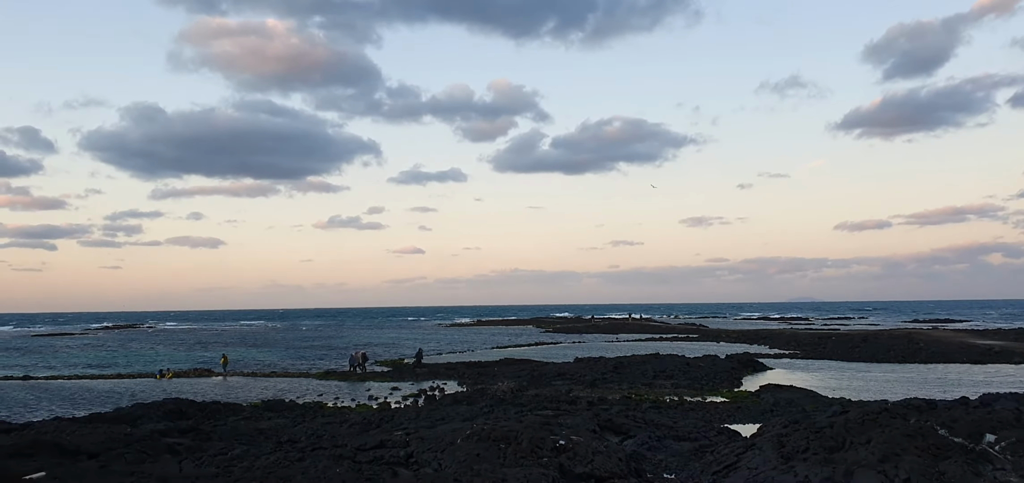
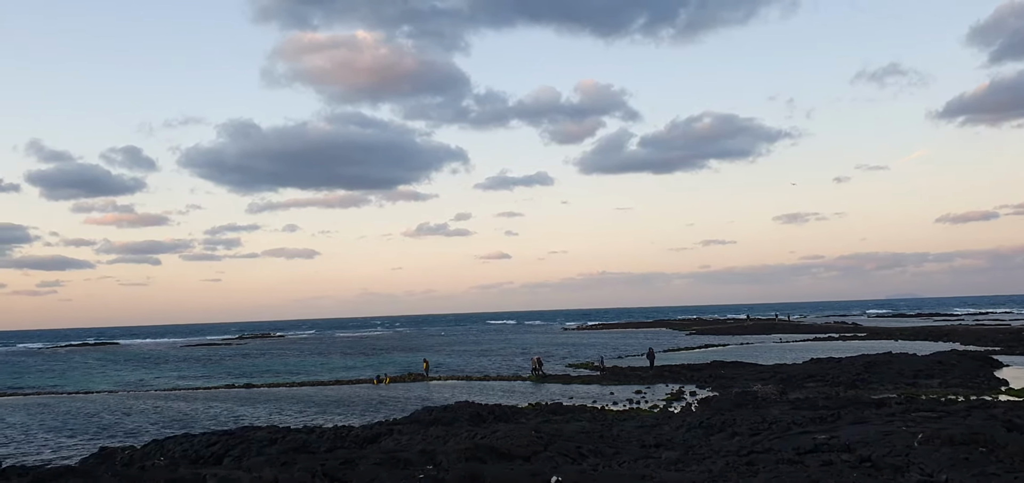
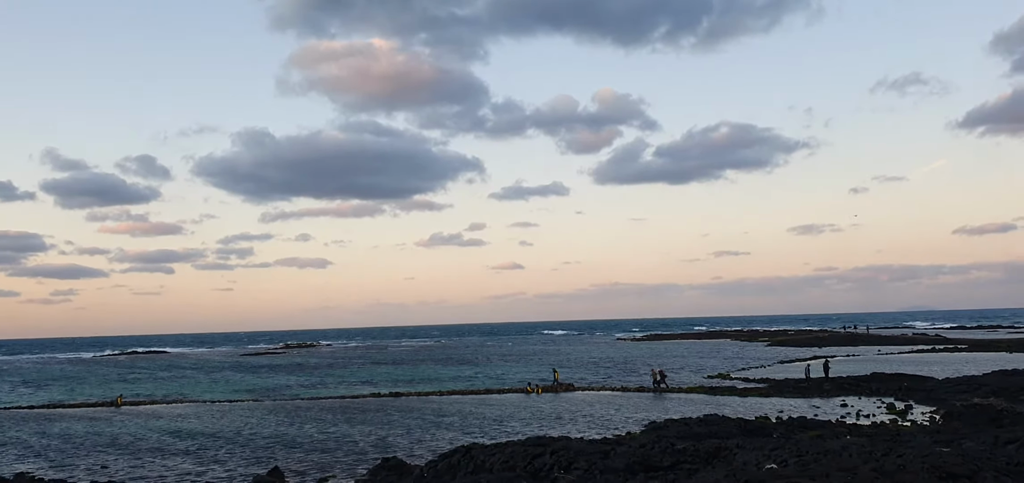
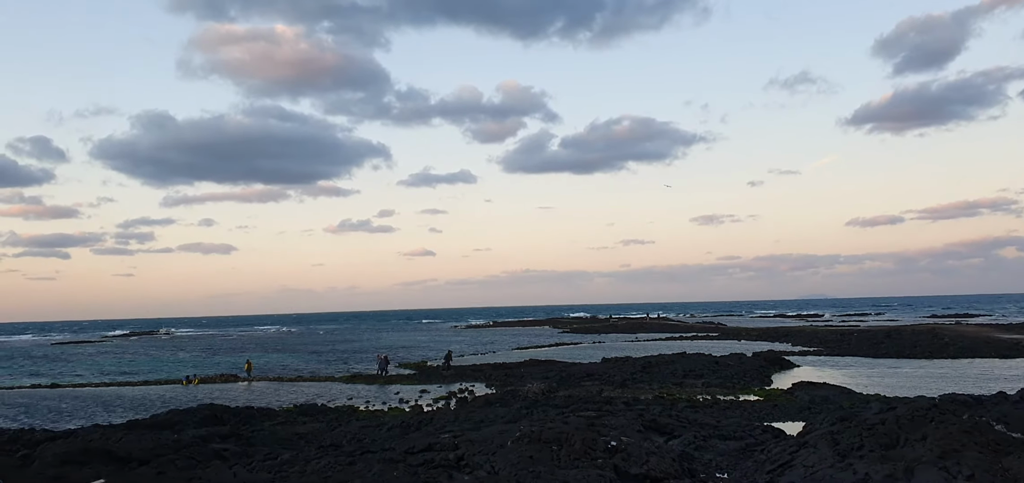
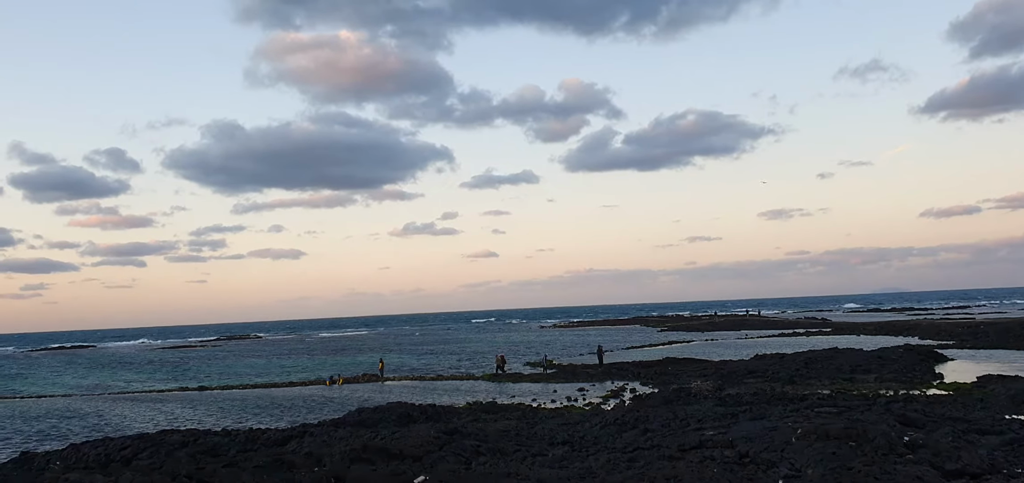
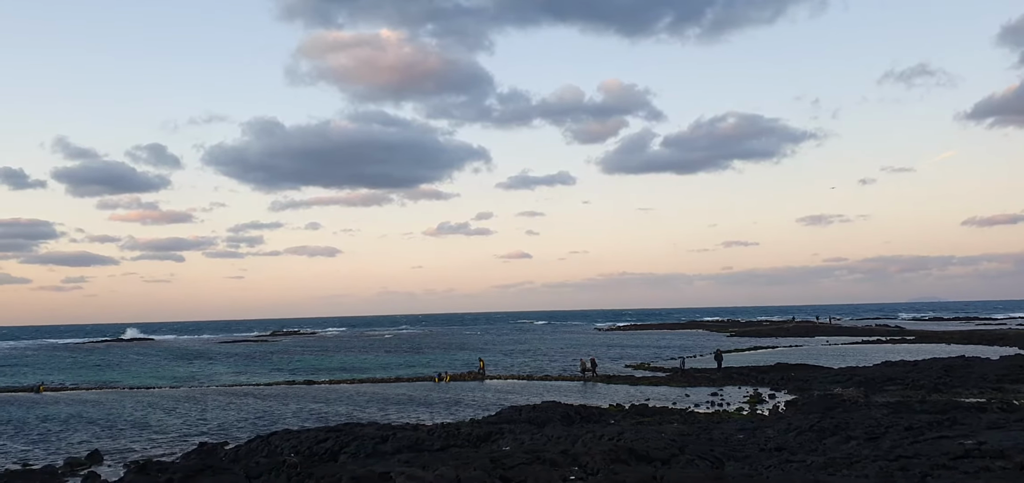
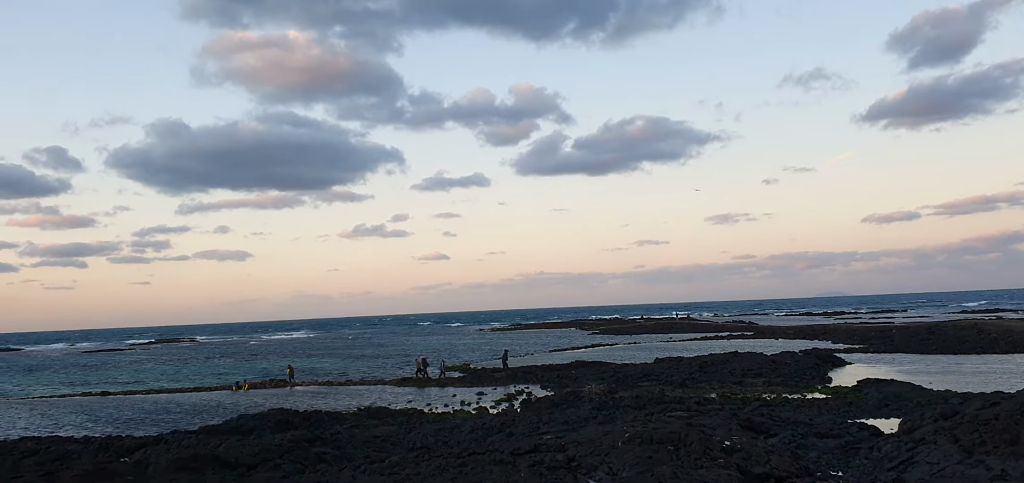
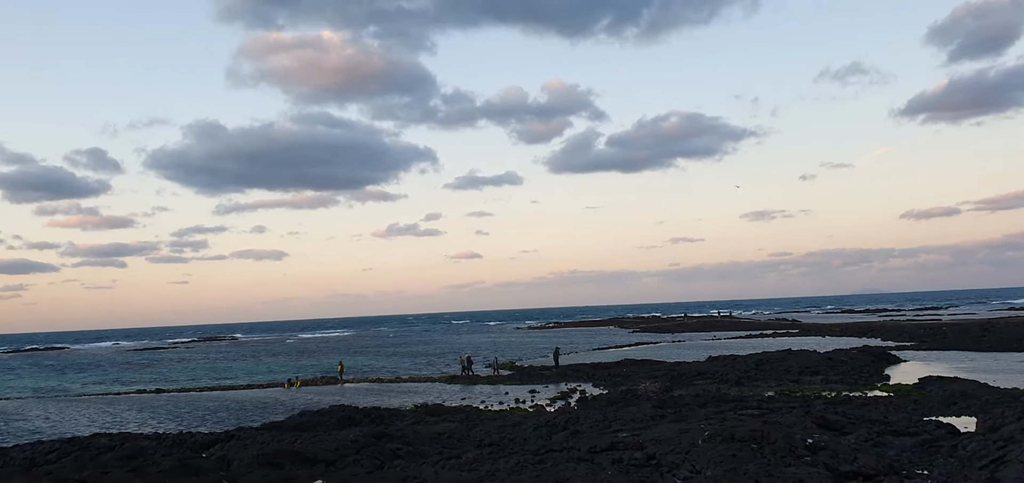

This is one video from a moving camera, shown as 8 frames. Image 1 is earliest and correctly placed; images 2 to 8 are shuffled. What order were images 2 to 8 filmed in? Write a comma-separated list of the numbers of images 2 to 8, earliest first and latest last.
4, 7, 8, 5, 2, 6, 3
